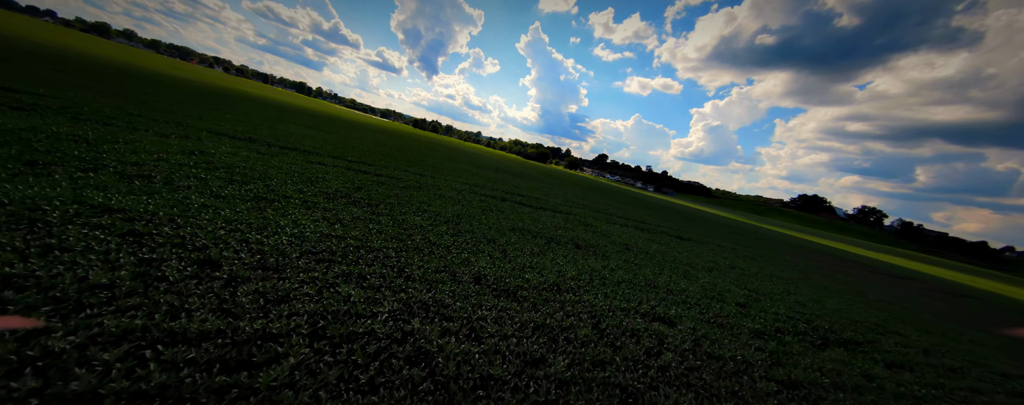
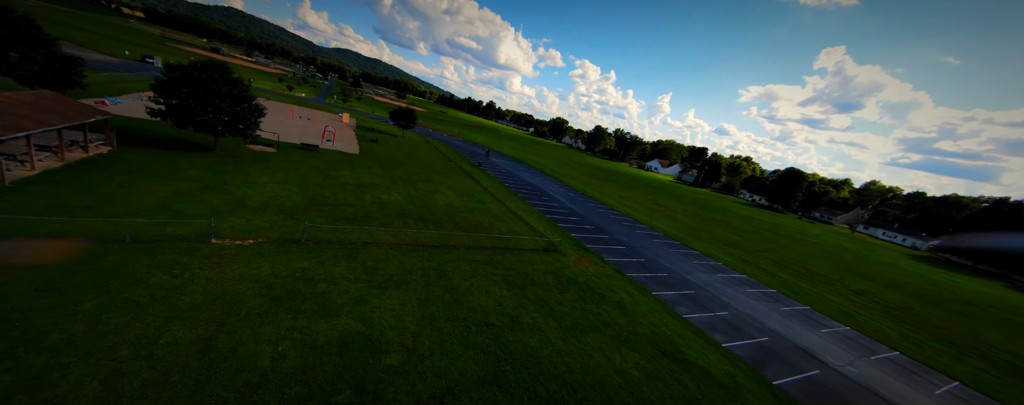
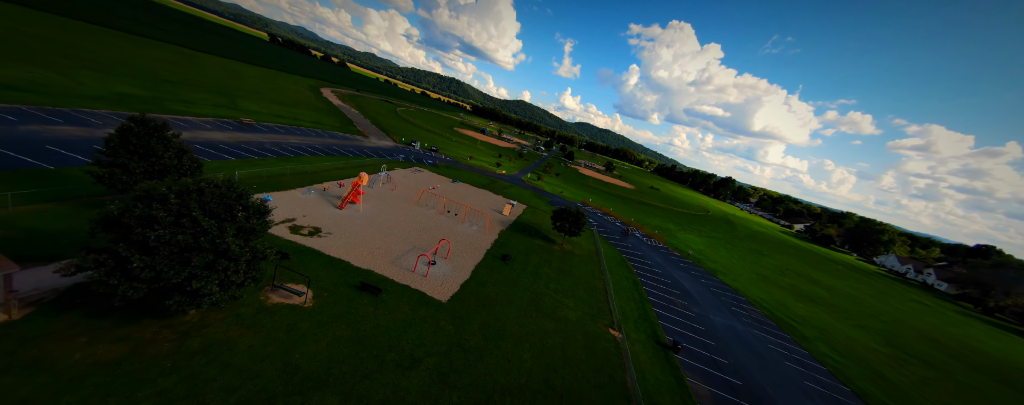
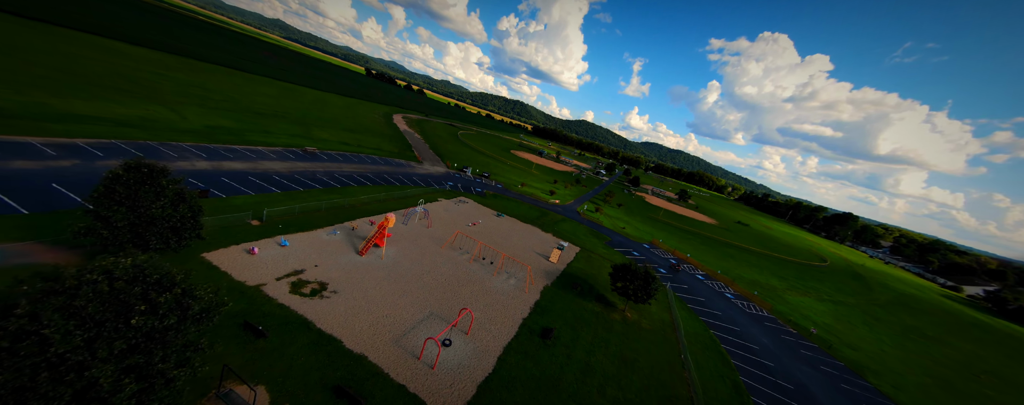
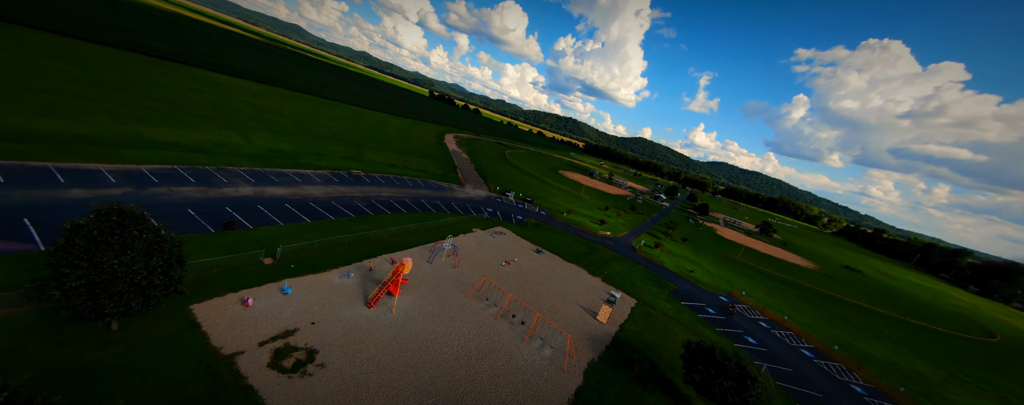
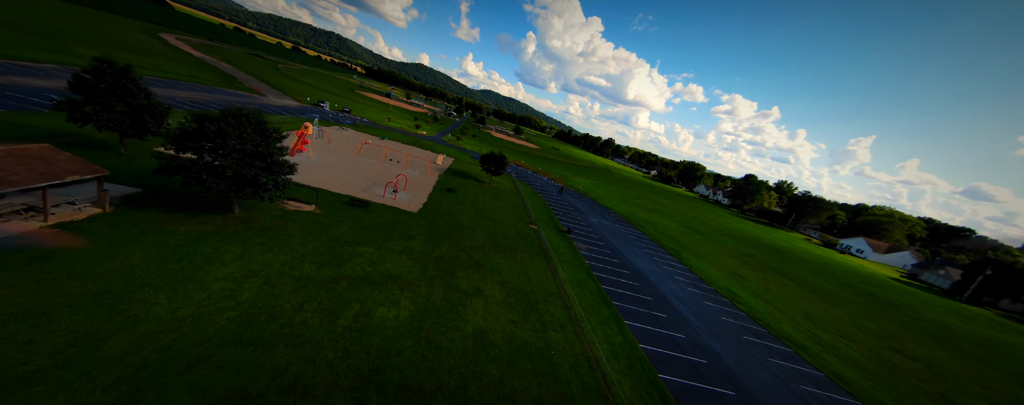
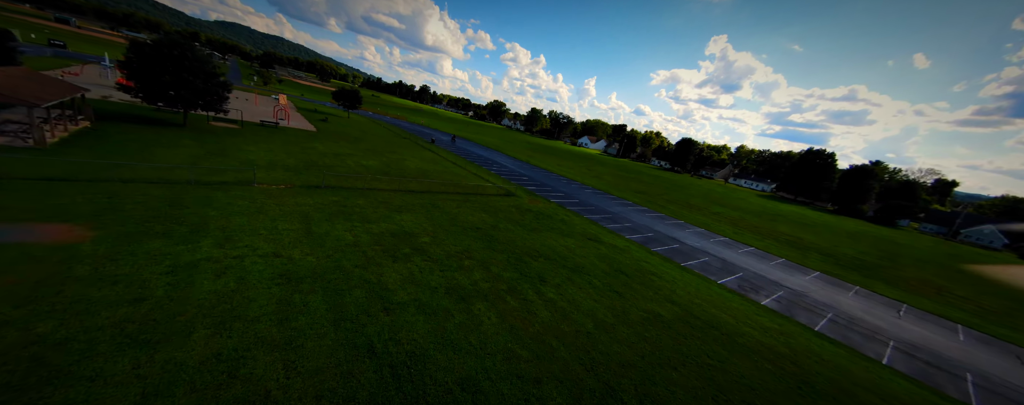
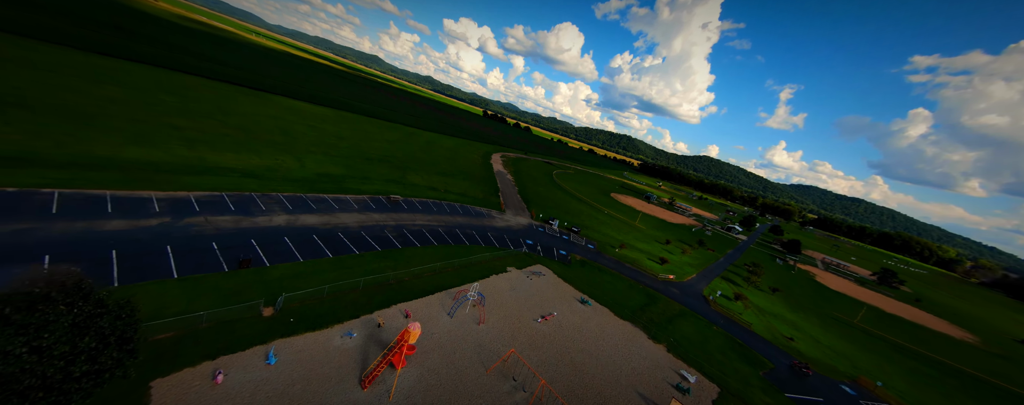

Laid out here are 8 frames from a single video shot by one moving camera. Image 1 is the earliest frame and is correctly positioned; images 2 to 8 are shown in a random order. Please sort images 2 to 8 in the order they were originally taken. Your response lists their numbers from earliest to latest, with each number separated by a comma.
7, 2, 6, 3, 4, 5, 8
